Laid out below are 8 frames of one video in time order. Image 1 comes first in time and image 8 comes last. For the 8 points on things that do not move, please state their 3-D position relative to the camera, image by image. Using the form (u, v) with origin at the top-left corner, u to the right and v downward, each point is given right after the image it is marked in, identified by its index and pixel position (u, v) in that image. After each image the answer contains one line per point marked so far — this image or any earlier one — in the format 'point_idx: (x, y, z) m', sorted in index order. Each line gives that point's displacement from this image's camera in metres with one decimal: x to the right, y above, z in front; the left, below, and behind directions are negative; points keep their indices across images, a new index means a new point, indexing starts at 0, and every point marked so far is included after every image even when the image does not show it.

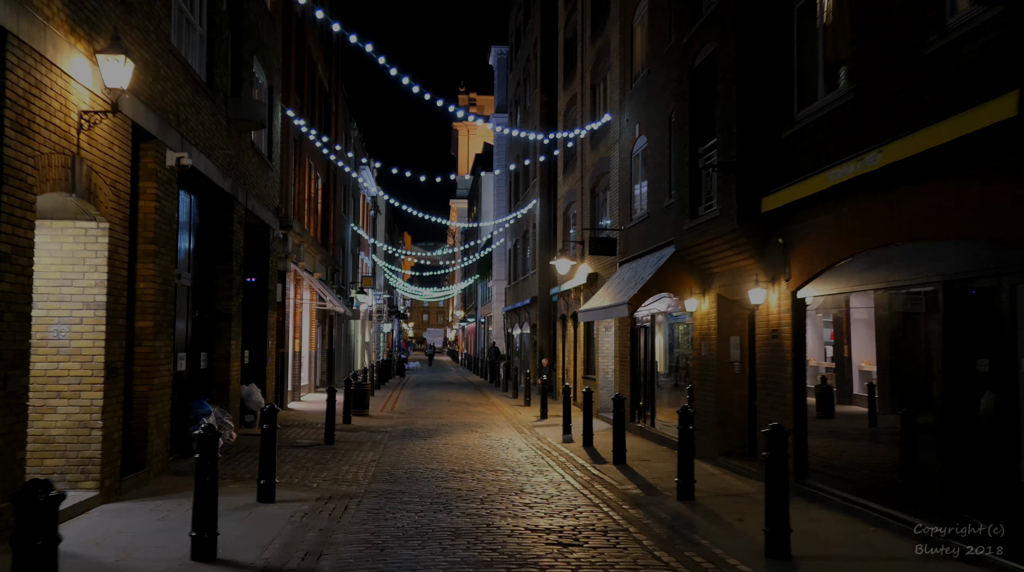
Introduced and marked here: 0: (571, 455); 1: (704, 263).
0: (+1.0, -2.8, +15.3) m
1: (+2.8, +0.3, +13.5) m
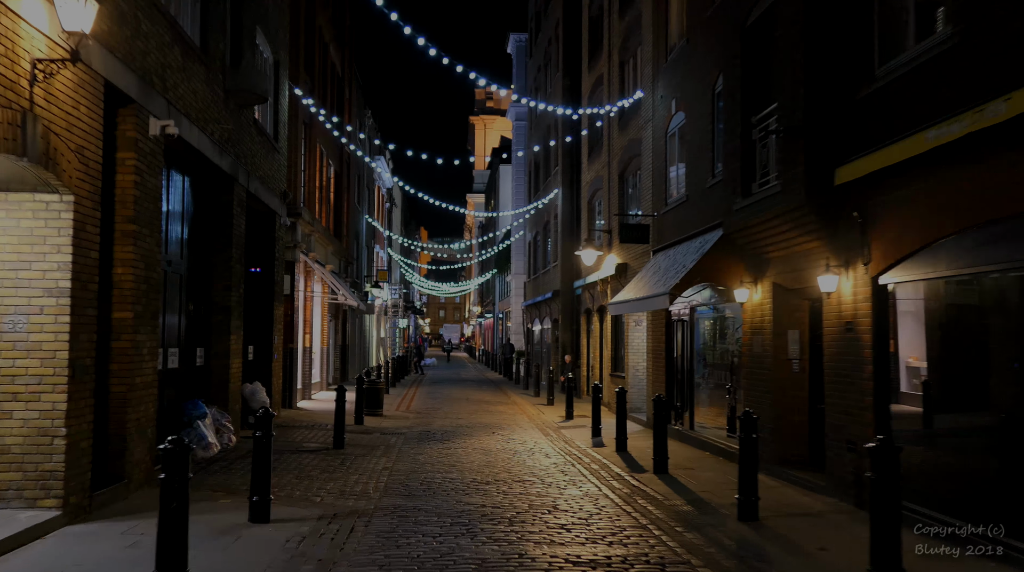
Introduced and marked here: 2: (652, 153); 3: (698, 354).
0: (+1.4, -2.6, +13.8) m
1: (+3.2, +0.5, +12.0) m
2: (+2.8, +2.6, +18.7) m
3: (+3.2, -1.2, +16.3) m
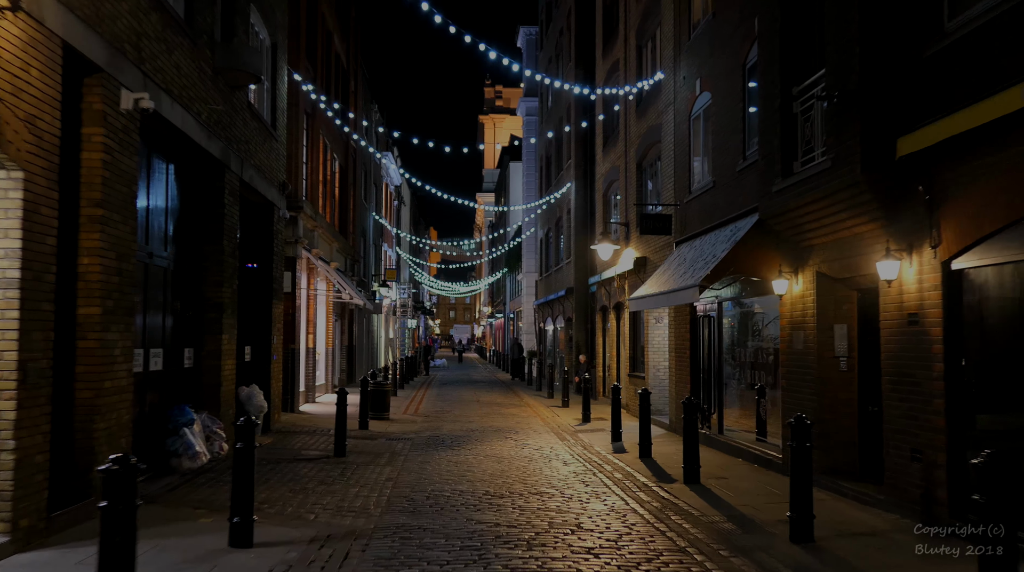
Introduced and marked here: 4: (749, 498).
0: (+1.6, -2.5, +12.7) m
1: (+3.3, +0.6, +10.8) m
2: (+3.0, +2.8, +17.5) m
3: (+3.4, -1.1, +15.1) m
4: (+2.6, -2.3, +10.2) m
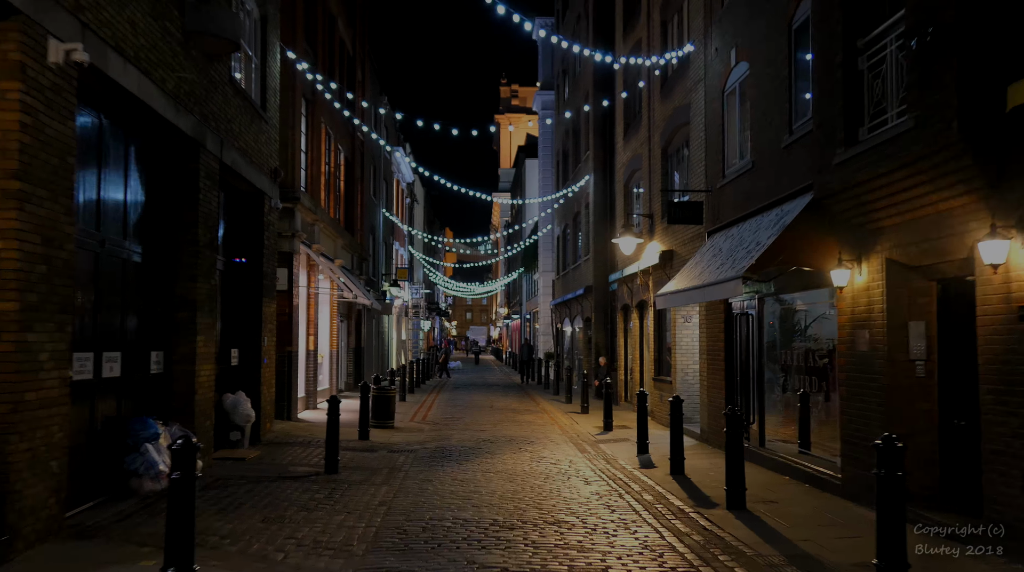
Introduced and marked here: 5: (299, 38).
0: (+1.8, -2.4, +11.0) m
1: (+3.5, +0.7, +9.2) m
2: (+3.3, +2.8, +15.9) m
3: (+3.6, -1.0, +13.4) m
4: (+2.7, -2.2, +8.5) m
5: (-4.3, +5.0, +18.8) m
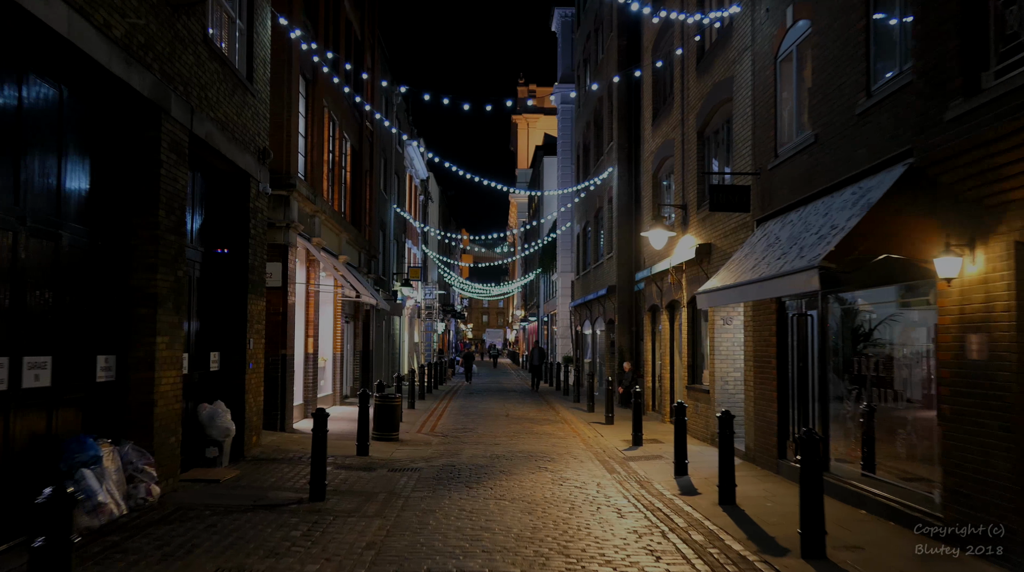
0: (+1.9, -2.3, +9.1) m
1: (+3.6, +0.8, +7.2) m
2: (+3.6, +2.9, +13.9) m
3: (+3.9, -0.9, +11.4) m
4: (+2.8, -2.1, +6.5) m
5: (-3.9, +5.1, +17.0) m
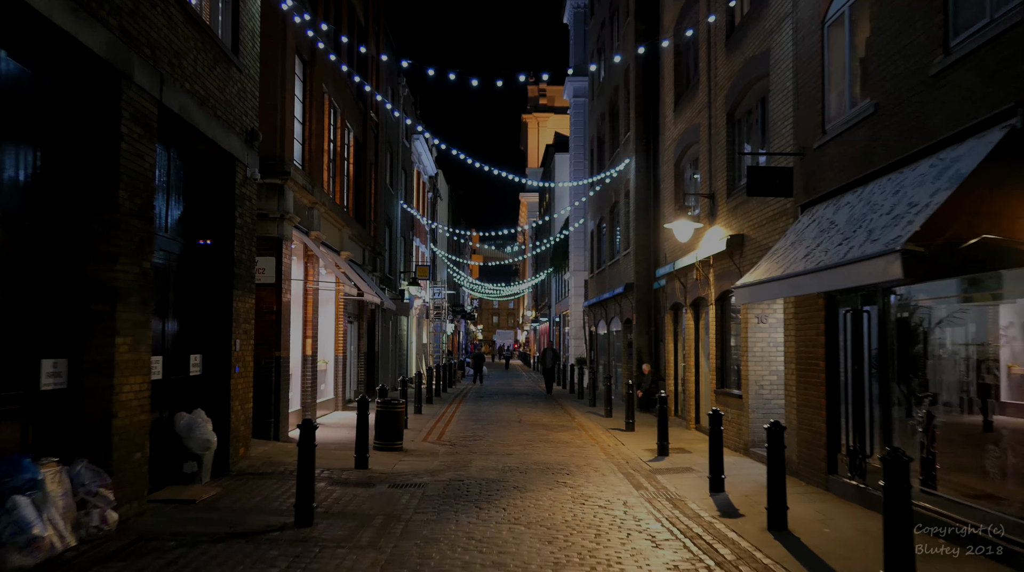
0: (+2.1, -2.3, +7.6) m
1: (+3.7, +0.9, +5.8) m
2: (+3.7, +3.0, +12.5) m
3: (+4.0, -0.8, +10.0) m
4: (+3.0, -2.1, +5.1) m
5: (-3.7, +5.1, +15.6) m
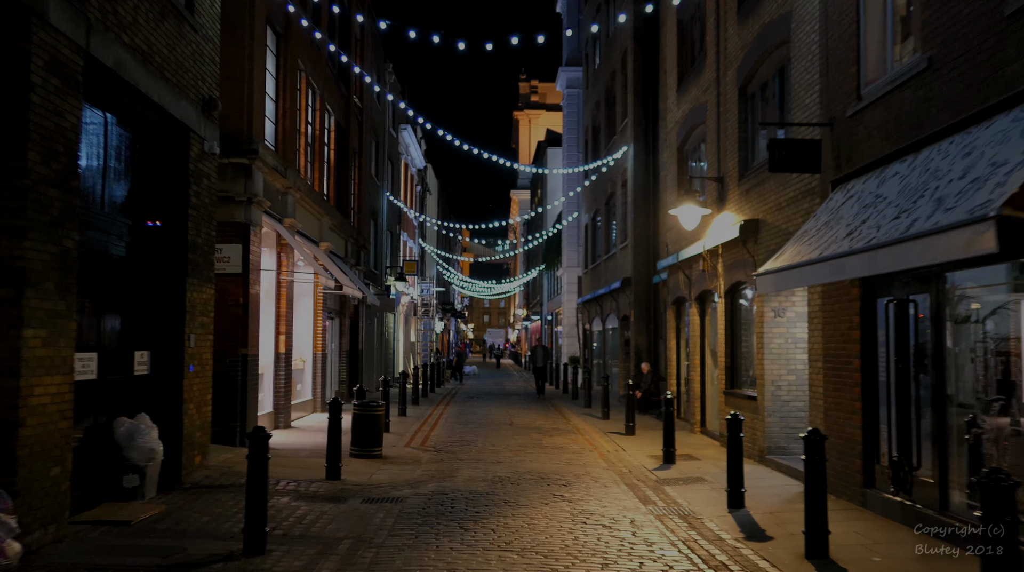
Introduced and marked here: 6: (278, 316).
0: (+2.0, -2.1, +6.2) m
1: (+3.7, +1.0, +4.4) m
2: (+3.6, +3.1, +11.1) m
3: (+3.9, -0.7, +8.6) m
4: (+2.9, -1.9, +3.7) m
5: (-3.9, +5.3, +14.2) m
6: (-4.3, -0.5, +17.0) m
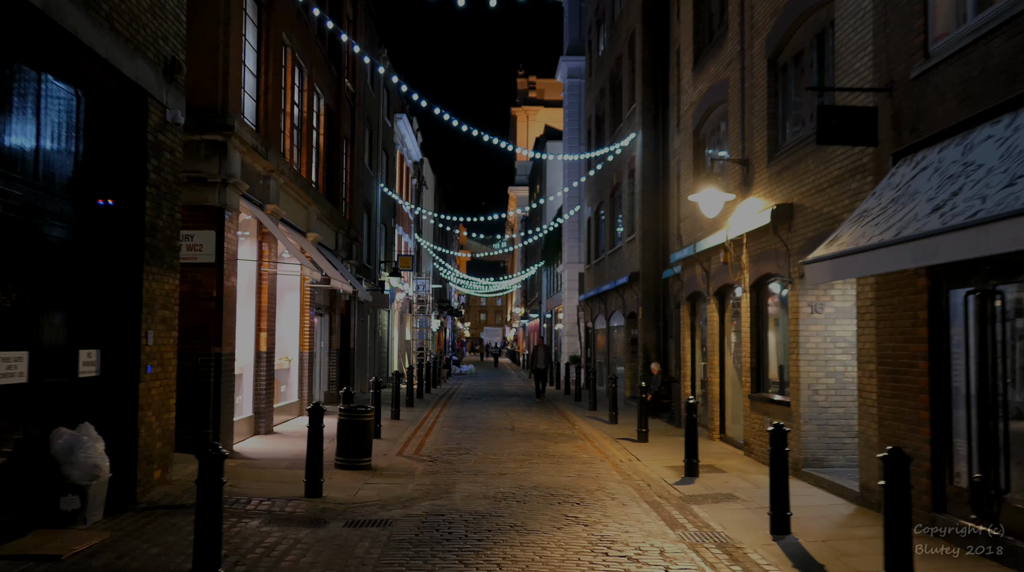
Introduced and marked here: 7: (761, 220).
0: (+2.1, -2.0, +4.8) m
1: (+3.8, +1.1, +2.9) m
2: (+3.7, +3.2, +9.6) m
3: (+4.0, -0.6, +7.2) m
4: (+3.0, -1.8, +2.3) m
5: (-3.8, +5.4, +12.7) m
6: (-4.2, -0.4, +15.6) m
7: (+3.4, +0.9, +12.7) m
